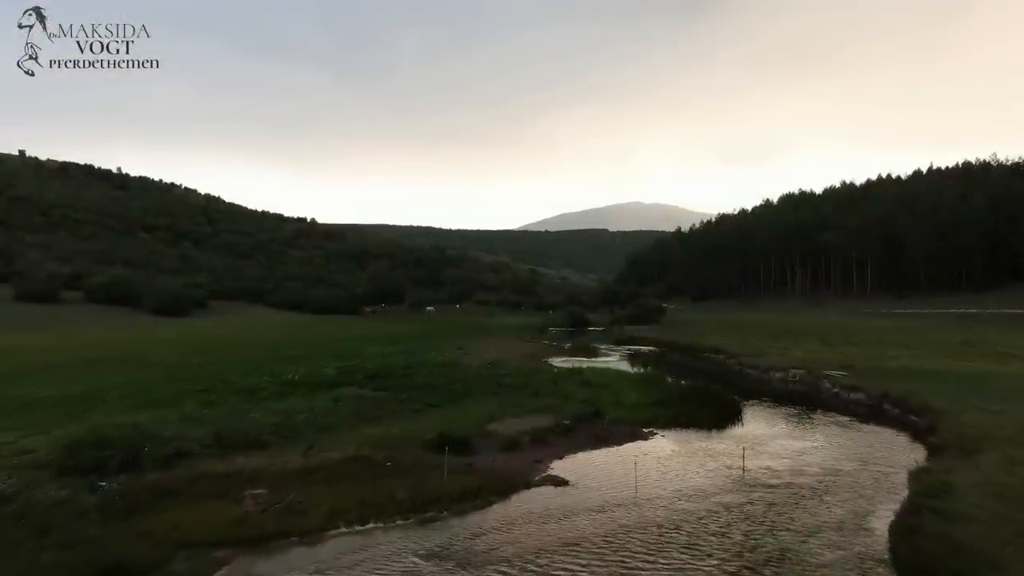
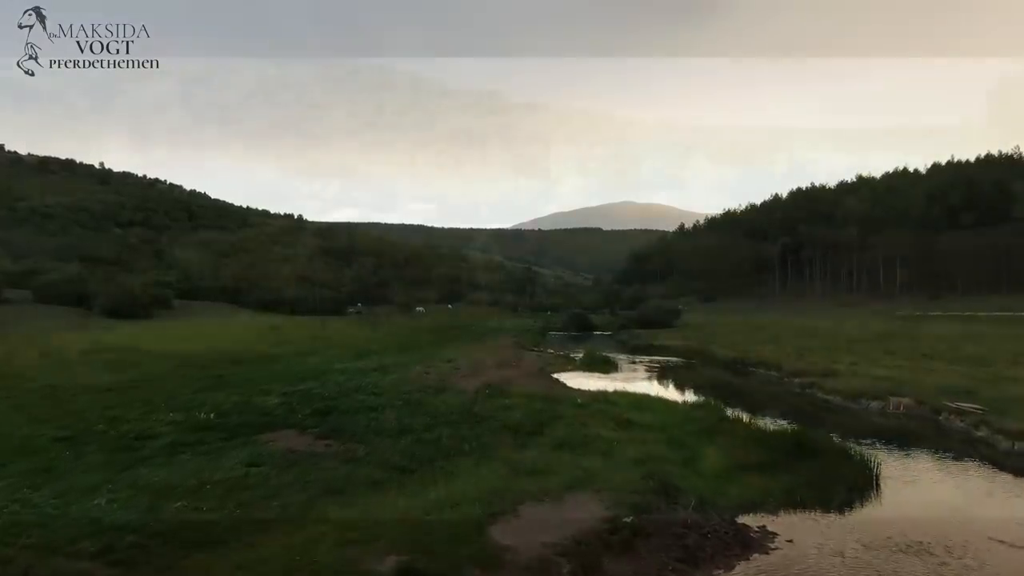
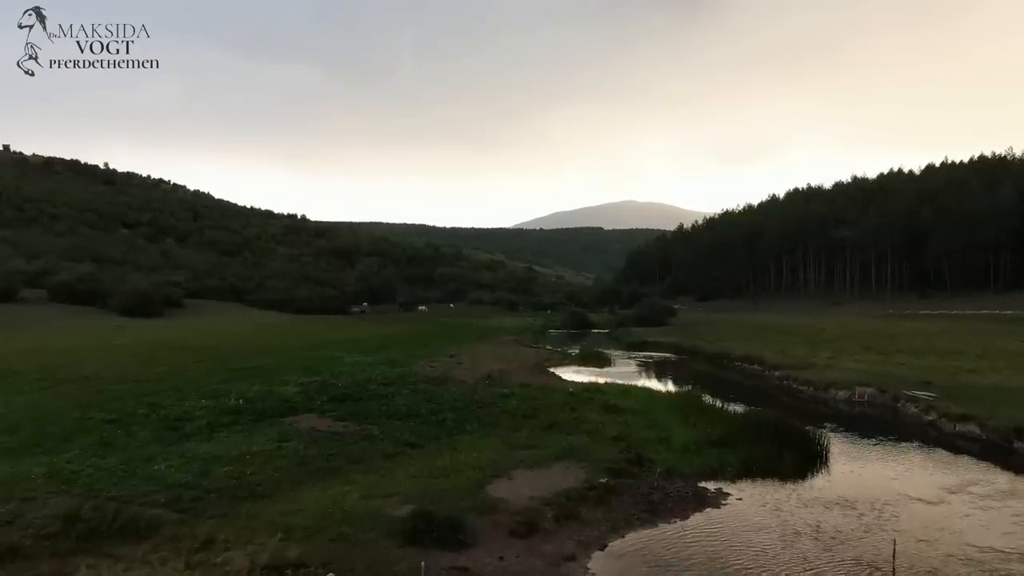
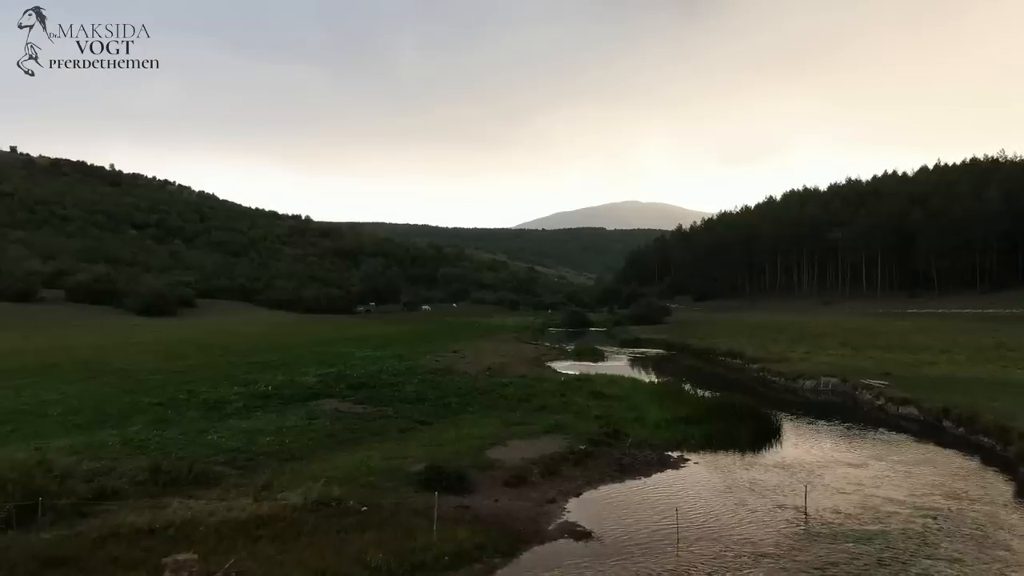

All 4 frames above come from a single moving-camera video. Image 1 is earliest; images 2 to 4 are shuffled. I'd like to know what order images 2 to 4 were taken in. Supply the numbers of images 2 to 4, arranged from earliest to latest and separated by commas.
4, 3, 2
